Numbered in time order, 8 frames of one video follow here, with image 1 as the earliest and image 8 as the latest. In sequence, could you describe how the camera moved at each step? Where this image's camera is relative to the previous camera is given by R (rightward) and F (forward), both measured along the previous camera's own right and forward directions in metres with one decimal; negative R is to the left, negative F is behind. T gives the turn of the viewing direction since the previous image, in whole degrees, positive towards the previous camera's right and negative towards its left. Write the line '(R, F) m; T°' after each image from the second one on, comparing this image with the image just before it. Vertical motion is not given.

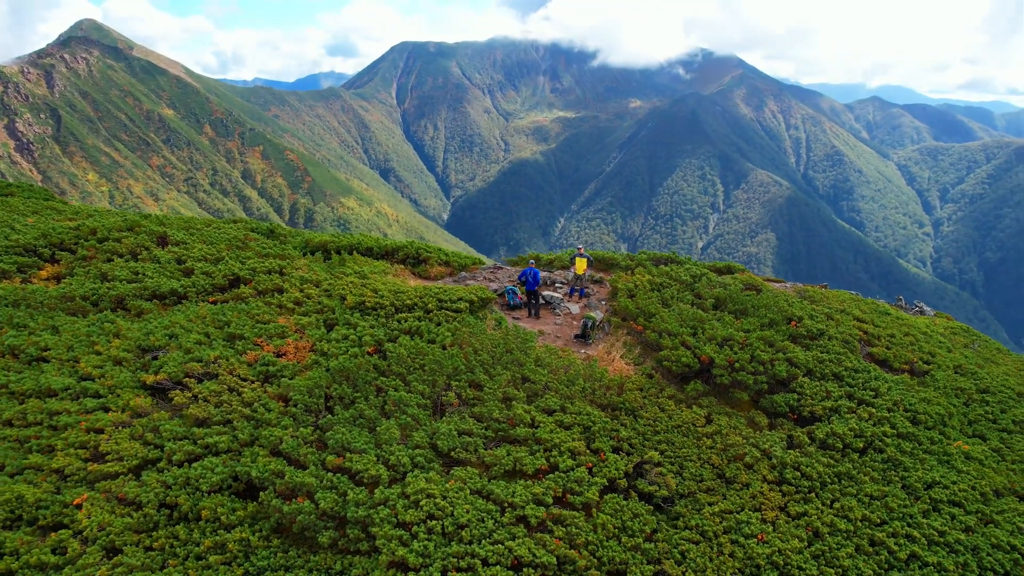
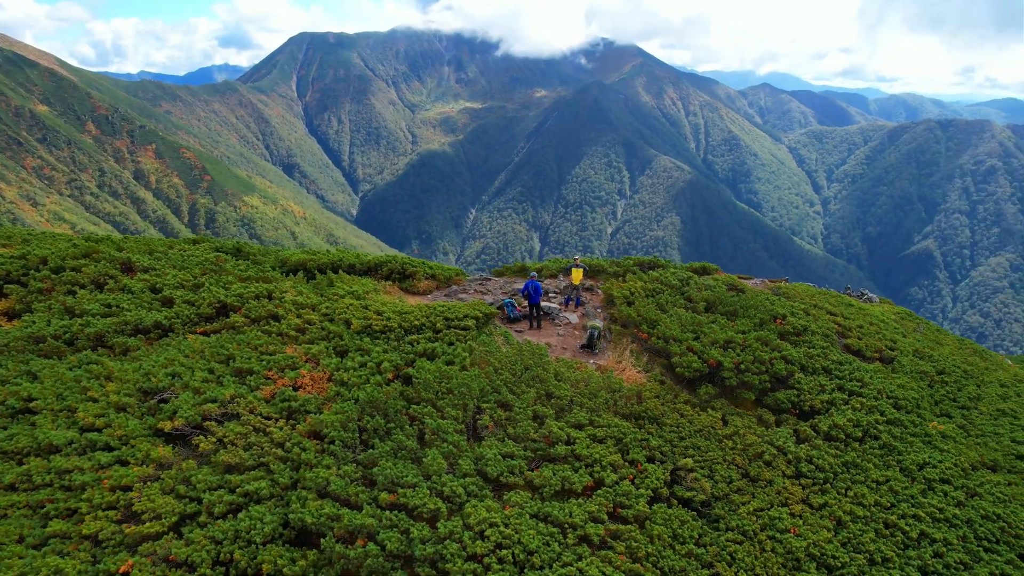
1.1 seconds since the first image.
(-2.5, +0.1) m; +8°
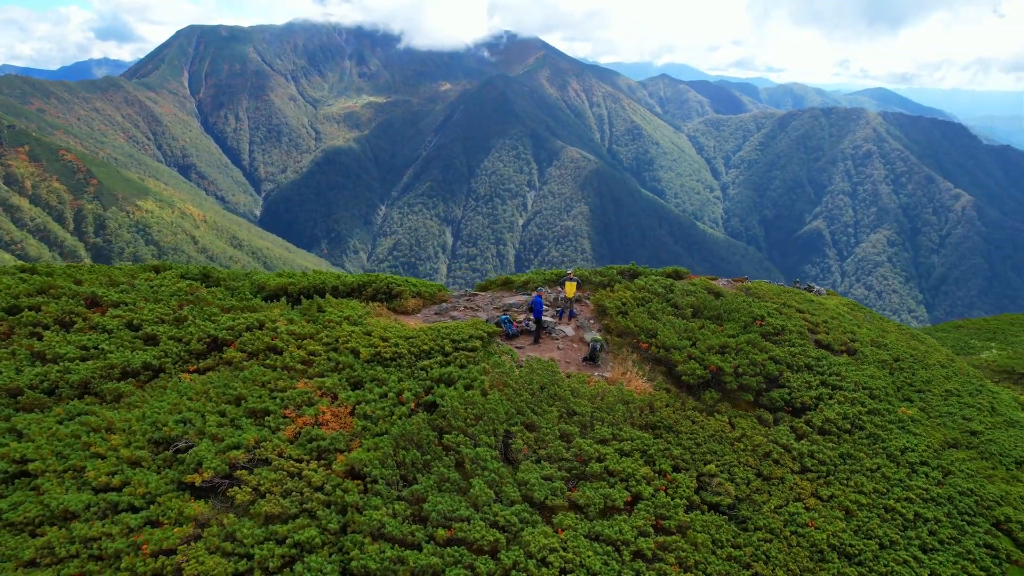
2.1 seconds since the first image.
(-2.5, 0.0) m; +8°
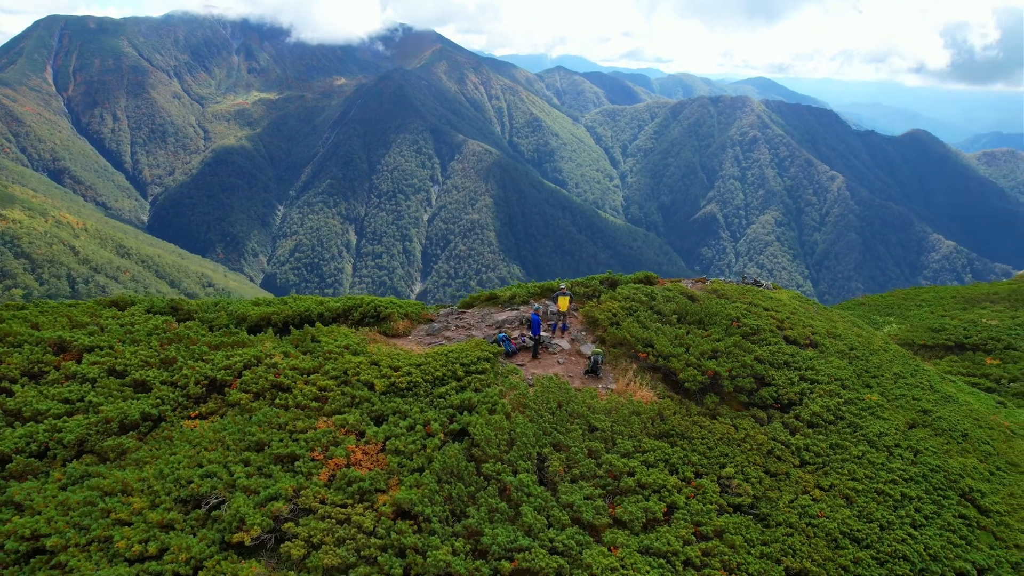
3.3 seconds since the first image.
(-2.7, 0.0) m; +8°
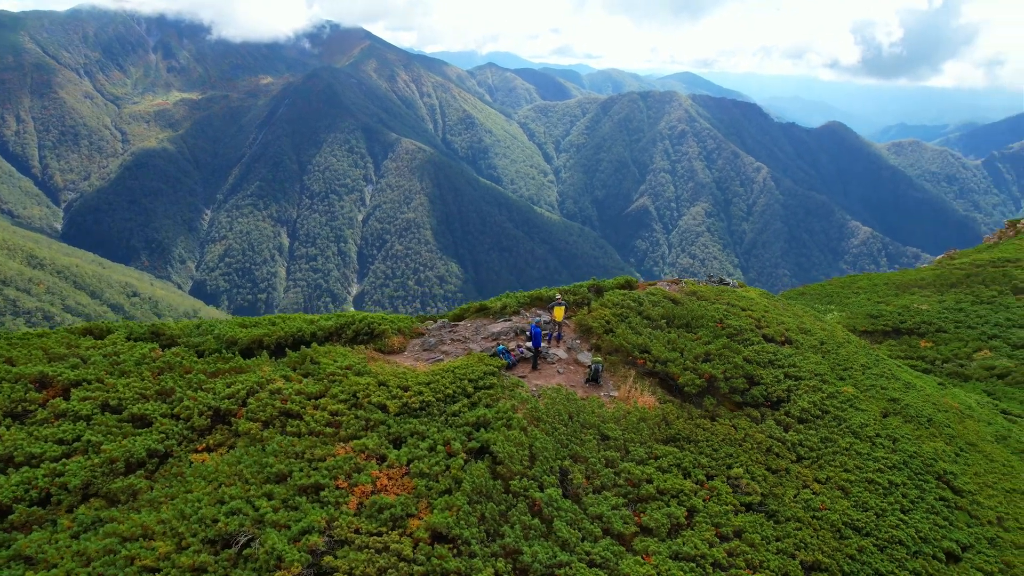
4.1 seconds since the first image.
(-1.8, 0.0) m; +6°
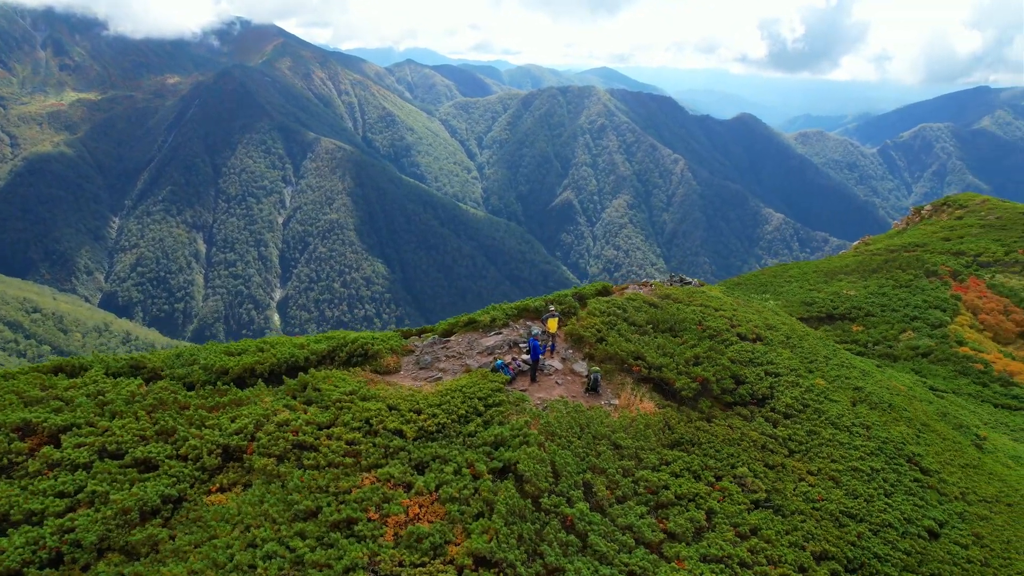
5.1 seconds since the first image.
(-2.1, 0.0) m; +6°
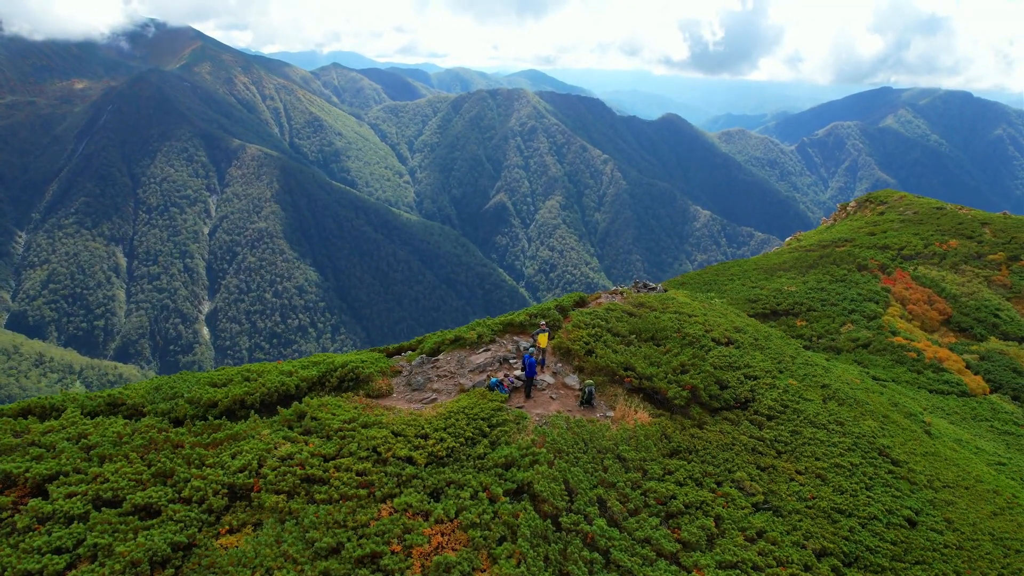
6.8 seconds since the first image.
(-1.7, +0.1) m; +6°
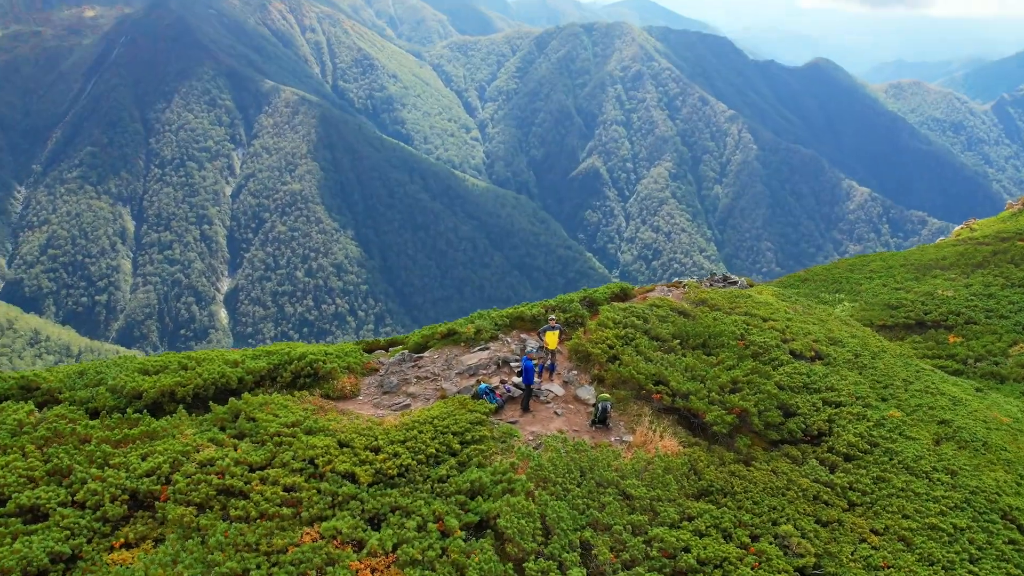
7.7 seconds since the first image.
(+3.2, +2.9) m; -12°
